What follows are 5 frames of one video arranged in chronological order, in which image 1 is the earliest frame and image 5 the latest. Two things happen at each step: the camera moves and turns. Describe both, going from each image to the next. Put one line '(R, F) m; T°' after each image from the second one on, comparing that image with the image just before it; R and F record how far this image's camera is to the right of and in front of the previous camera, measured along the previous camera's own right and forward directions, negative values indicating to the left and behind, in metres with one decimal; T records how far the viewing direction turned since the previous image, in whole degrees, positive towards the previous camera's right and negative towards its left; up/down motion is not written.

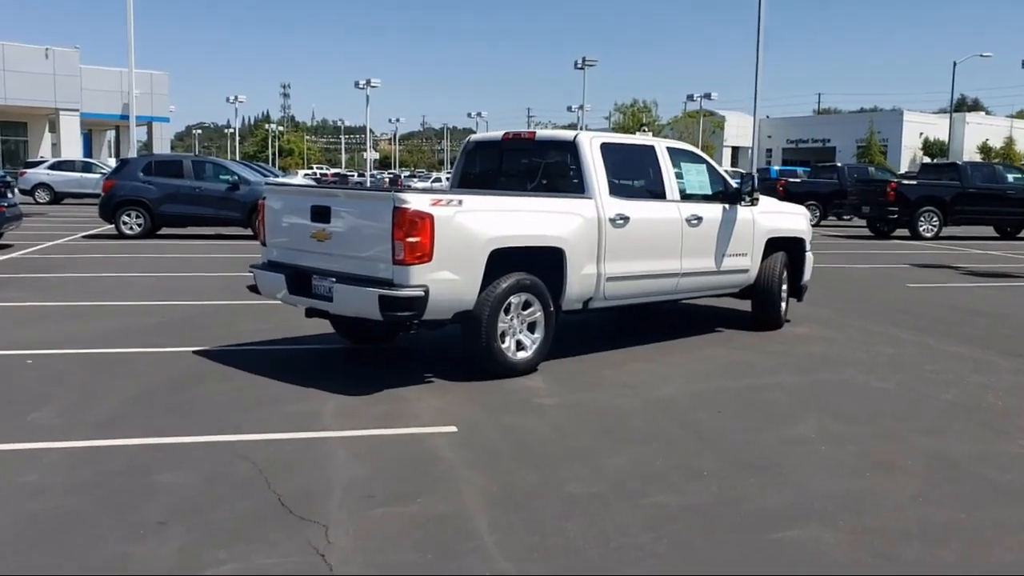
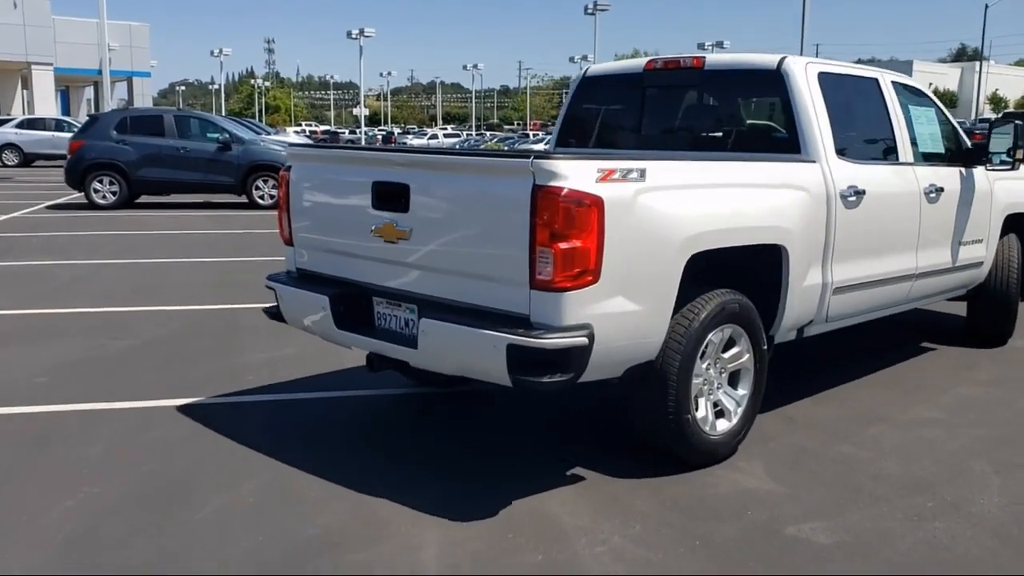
(-1.1, +3.3) m; +1°
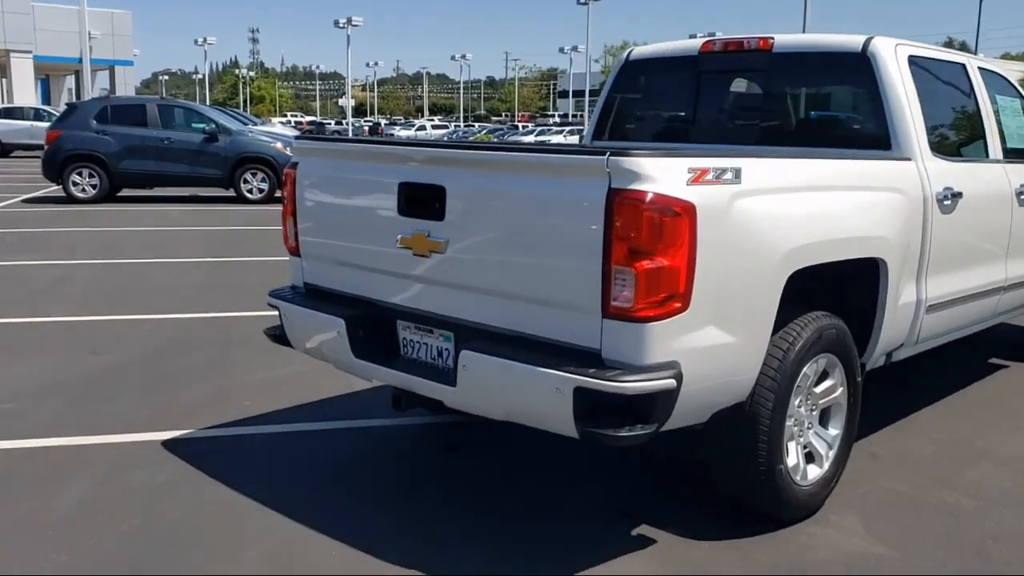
(-0.3, +0.8) m; +1°
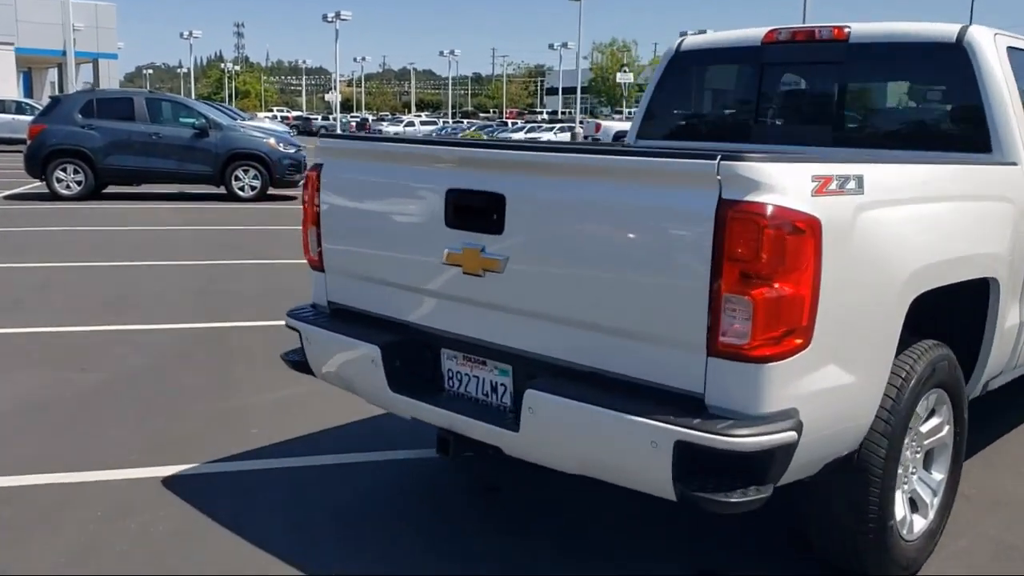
(-0.3, +0.6) m; +1°
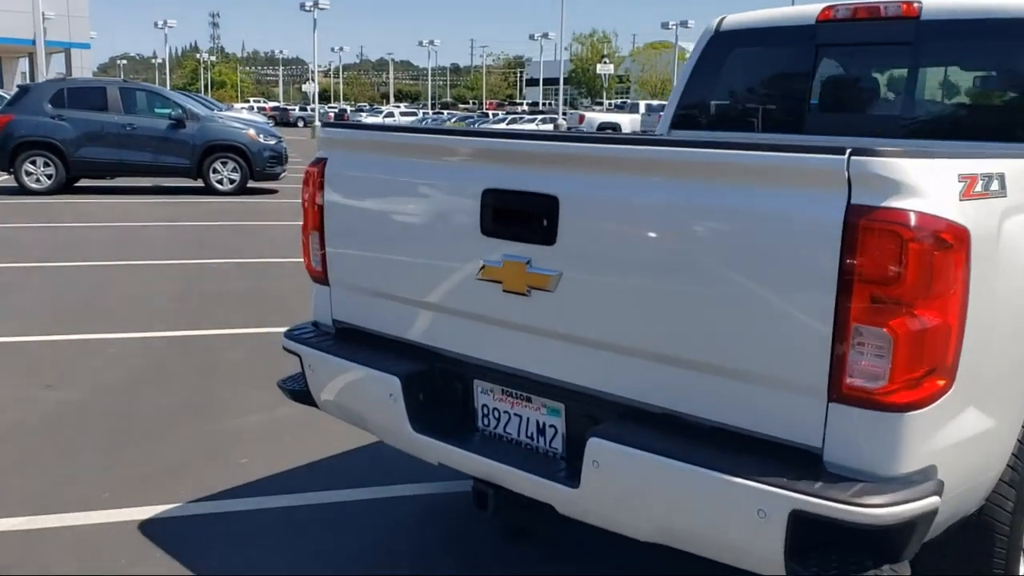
(-0.2, +0.6) m; +1°
